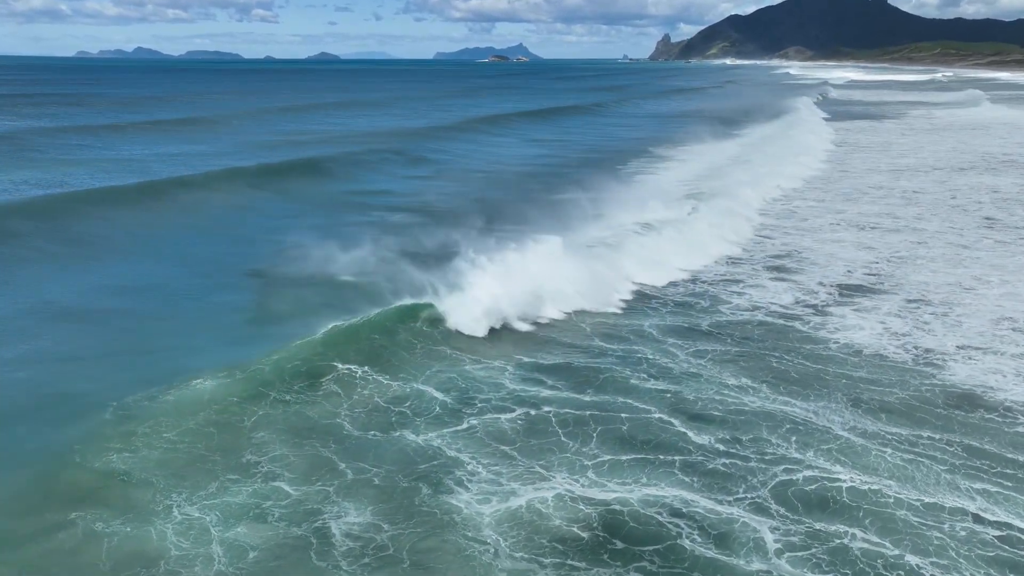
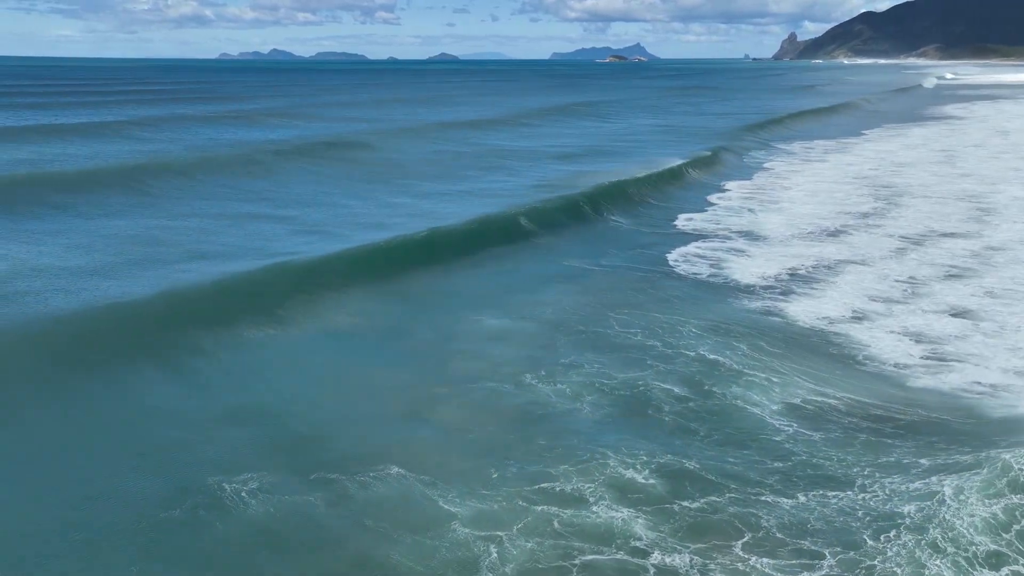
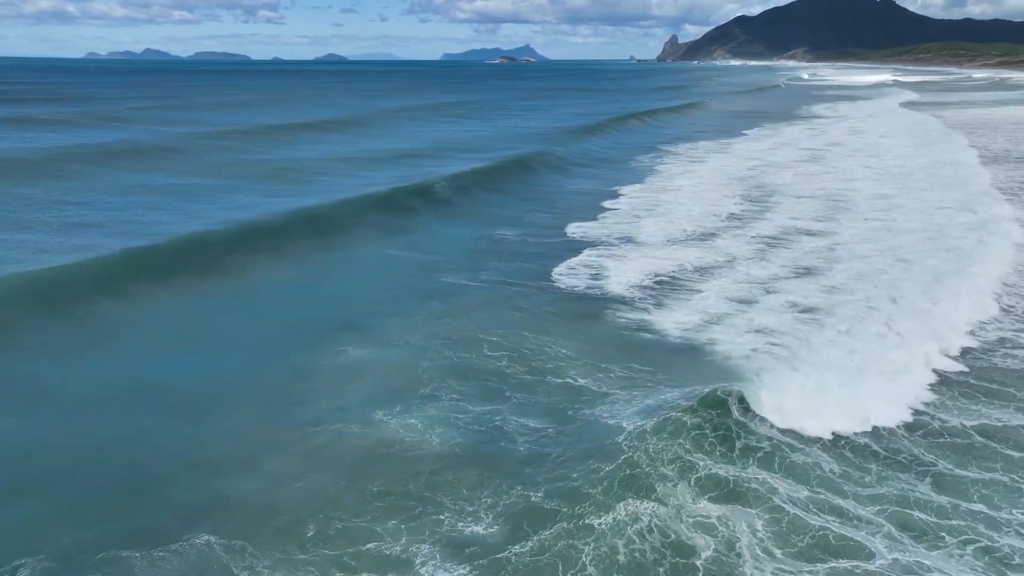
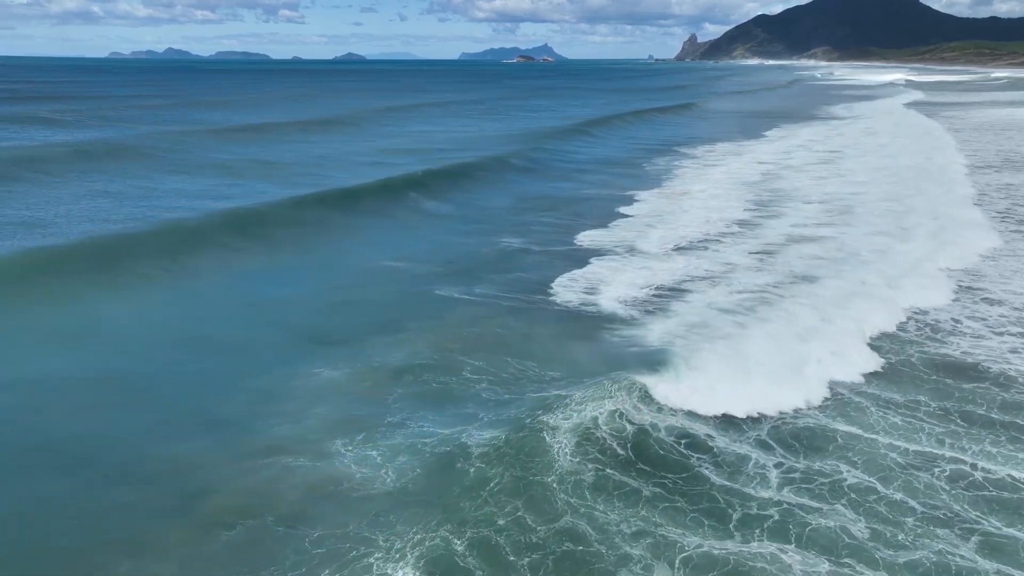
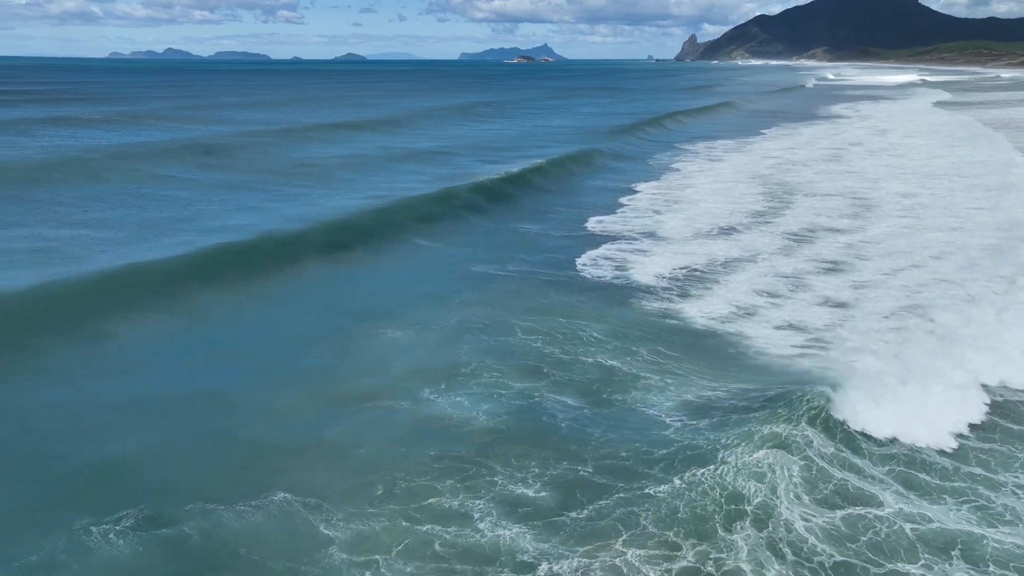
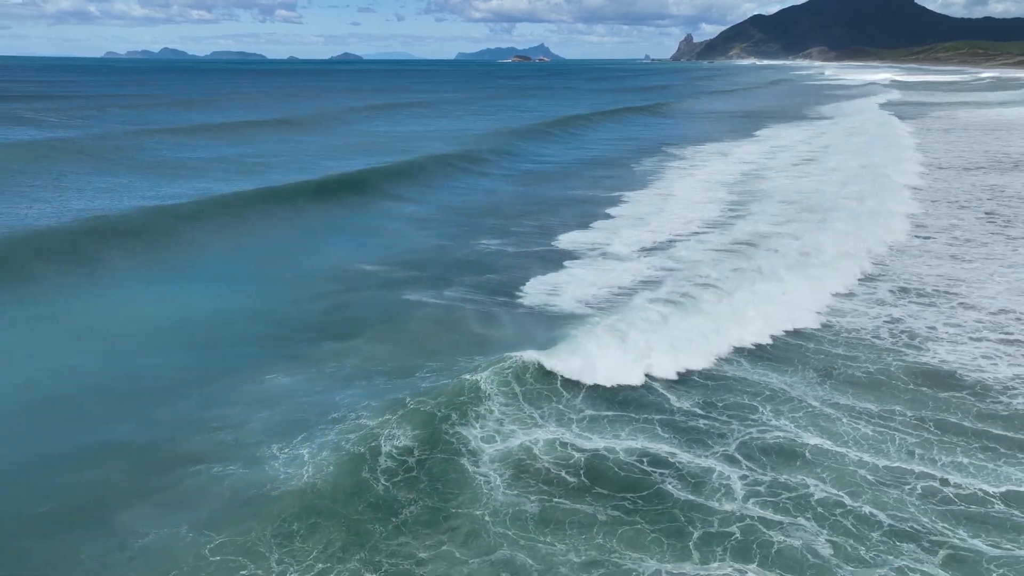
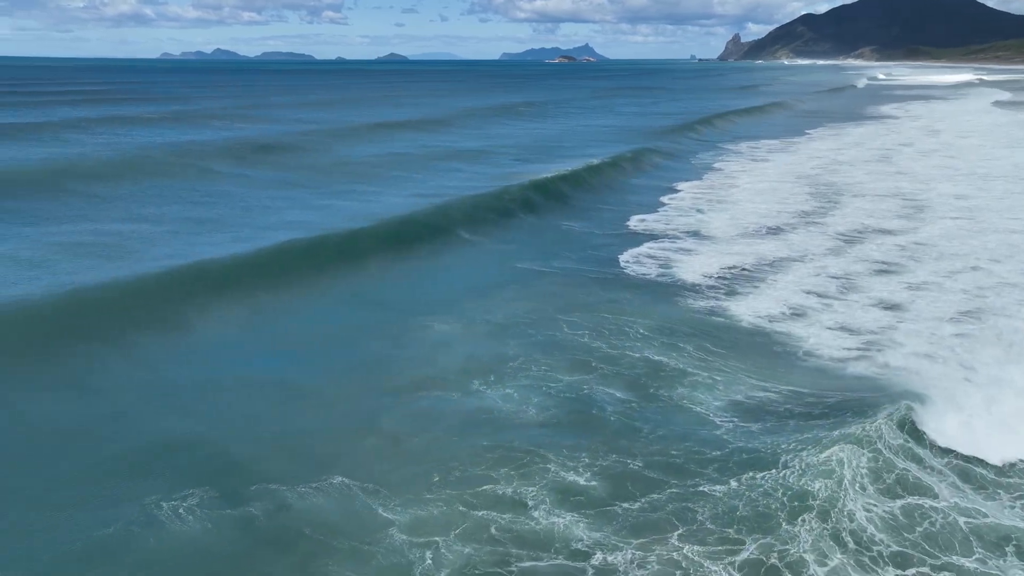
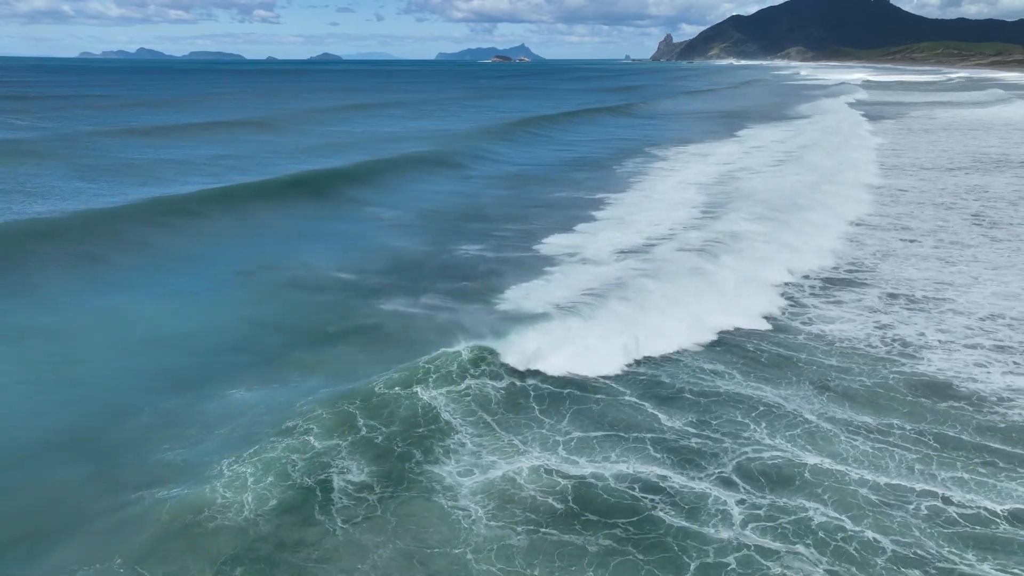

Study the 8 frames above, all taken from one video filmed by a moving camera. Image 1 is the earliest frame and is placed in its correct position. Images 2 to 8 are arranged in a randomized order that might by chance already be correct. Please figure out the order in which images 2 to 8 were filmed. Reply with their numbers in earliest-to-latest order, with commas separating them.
8, 6, 4, 3, 5, 7, 2
